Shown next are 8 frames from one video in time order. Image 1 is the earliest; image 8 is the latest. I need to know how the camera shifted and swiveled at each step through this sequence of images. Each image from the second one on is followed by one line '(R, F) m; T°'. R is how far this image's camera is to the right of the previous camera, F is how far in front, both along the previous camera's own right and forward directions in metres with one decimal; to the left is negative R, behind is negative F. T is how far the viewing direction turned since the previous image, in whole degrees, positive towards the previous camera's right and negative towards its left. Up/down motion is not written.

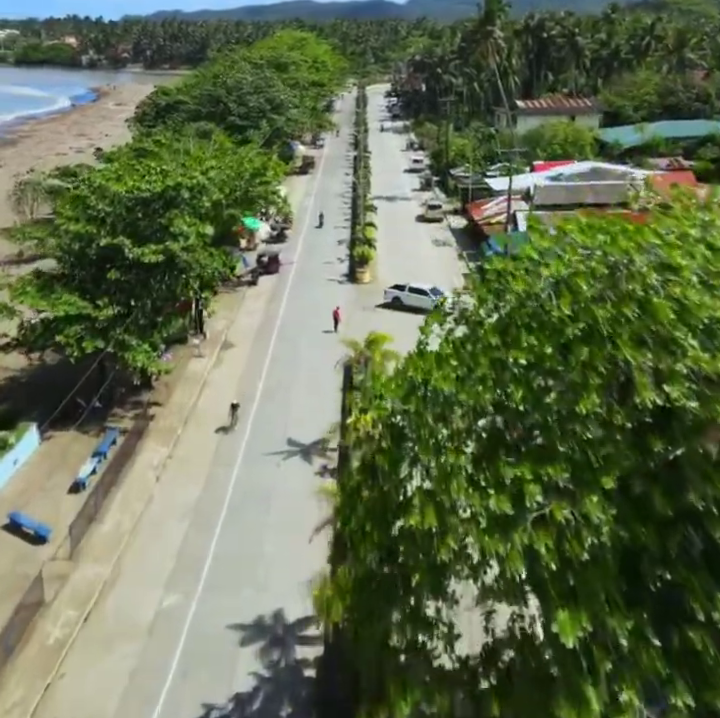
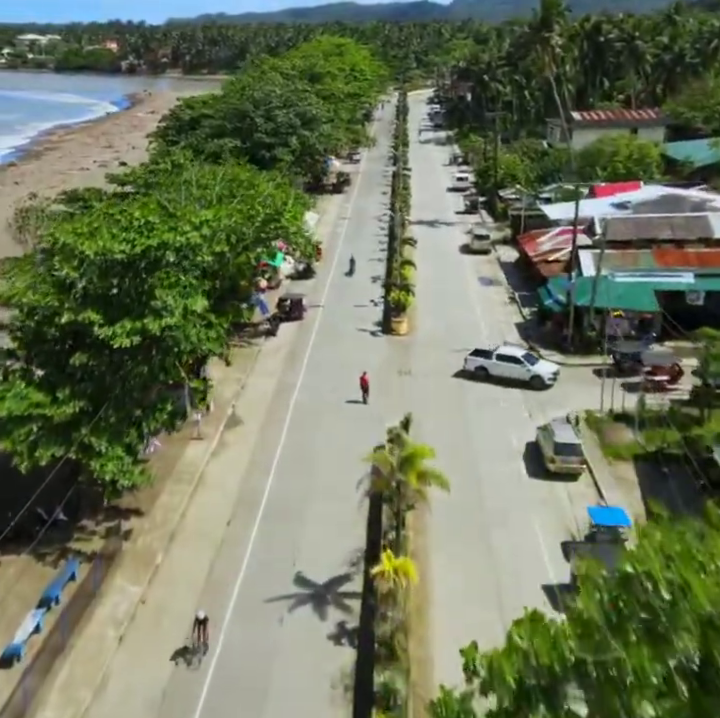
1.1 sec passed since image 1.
(+0.1, +4.9) m; -3°
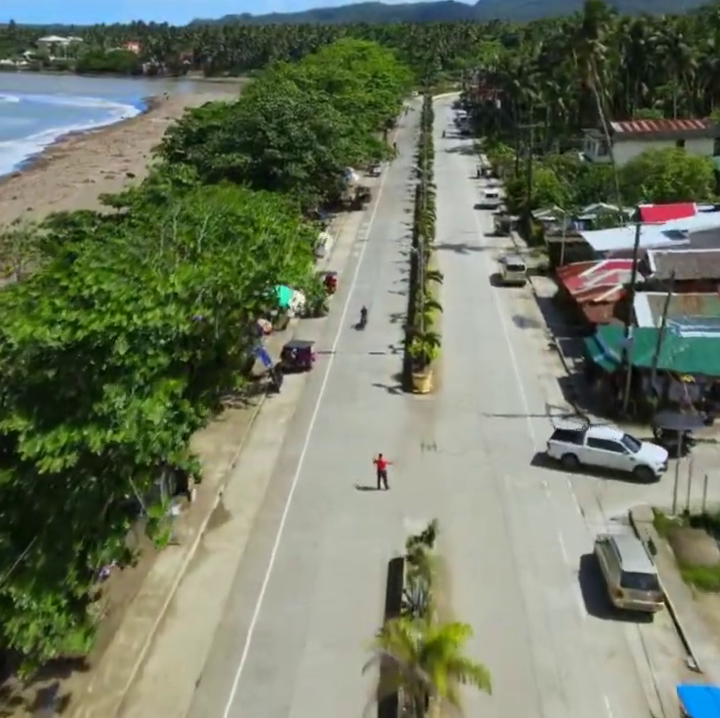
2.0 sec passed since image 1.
(+0.2, +4.3) m; -2°
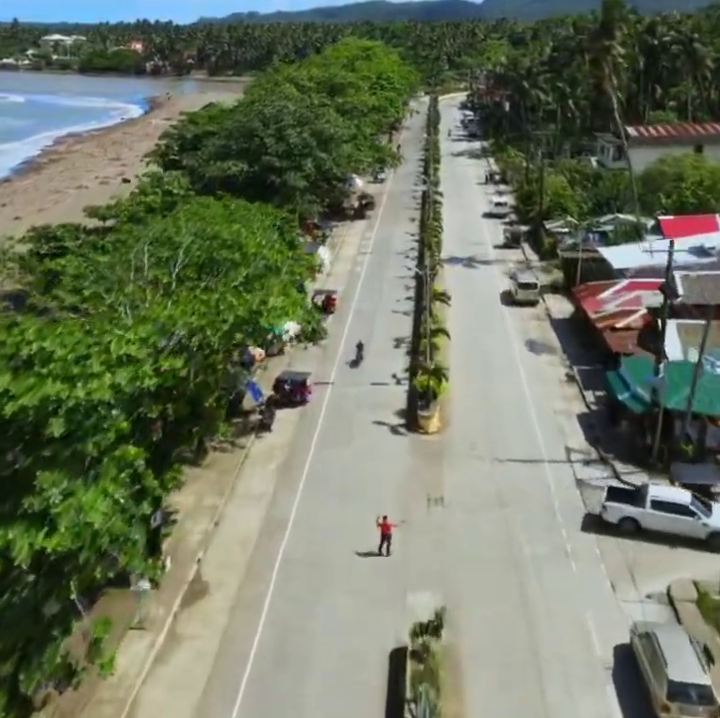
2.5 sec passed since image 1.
(+0.2, +2.5) m; 0°
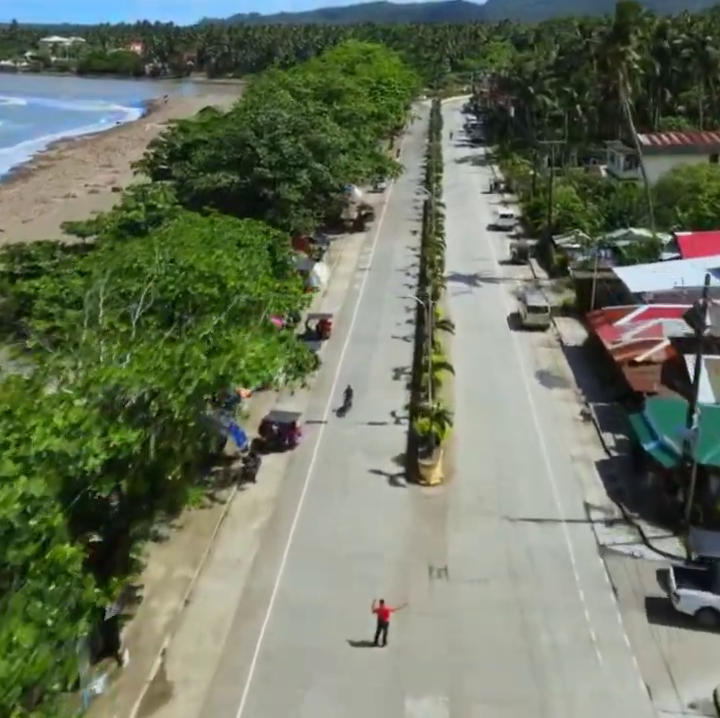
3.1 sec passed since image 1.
(+0.2, +2.5) m; 0°
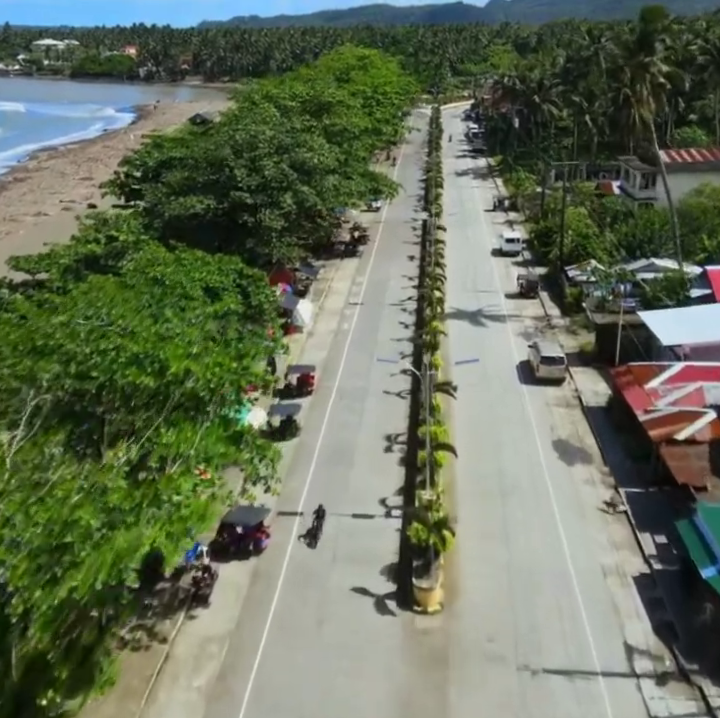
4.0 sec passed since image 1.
(+0.4, +4.3) m; 0°
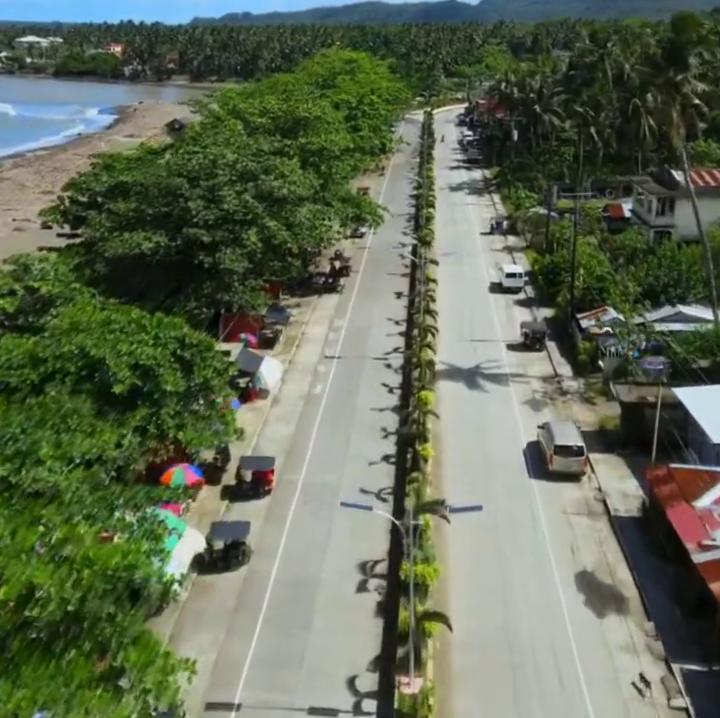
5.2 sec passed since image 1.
(+0.6, +5.6) m; +1°
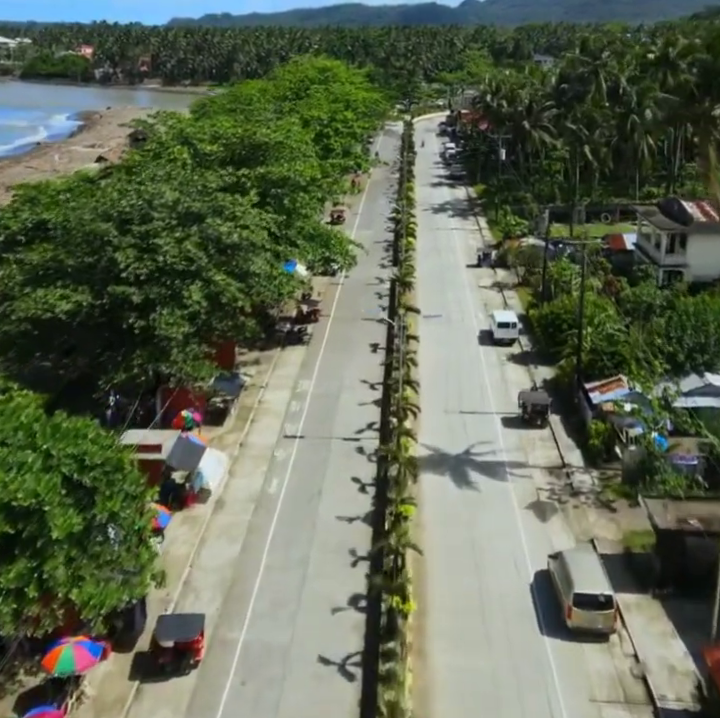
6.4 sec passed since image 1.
(+0.5, +5.6) m; +1°
